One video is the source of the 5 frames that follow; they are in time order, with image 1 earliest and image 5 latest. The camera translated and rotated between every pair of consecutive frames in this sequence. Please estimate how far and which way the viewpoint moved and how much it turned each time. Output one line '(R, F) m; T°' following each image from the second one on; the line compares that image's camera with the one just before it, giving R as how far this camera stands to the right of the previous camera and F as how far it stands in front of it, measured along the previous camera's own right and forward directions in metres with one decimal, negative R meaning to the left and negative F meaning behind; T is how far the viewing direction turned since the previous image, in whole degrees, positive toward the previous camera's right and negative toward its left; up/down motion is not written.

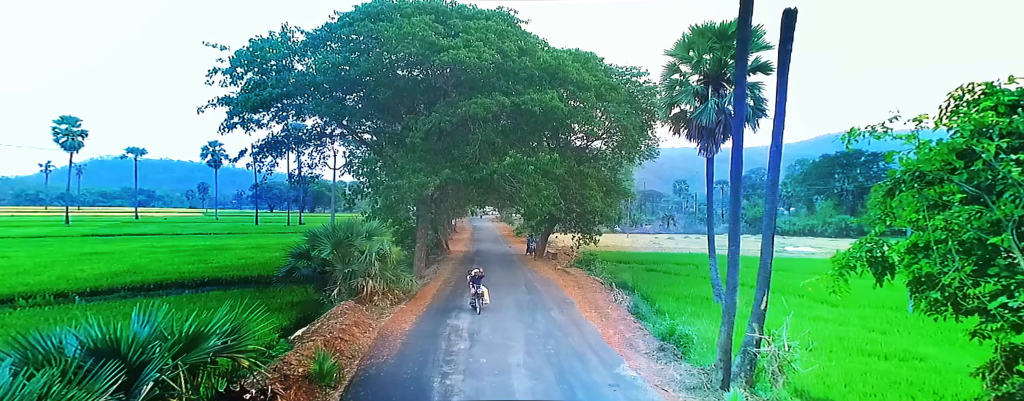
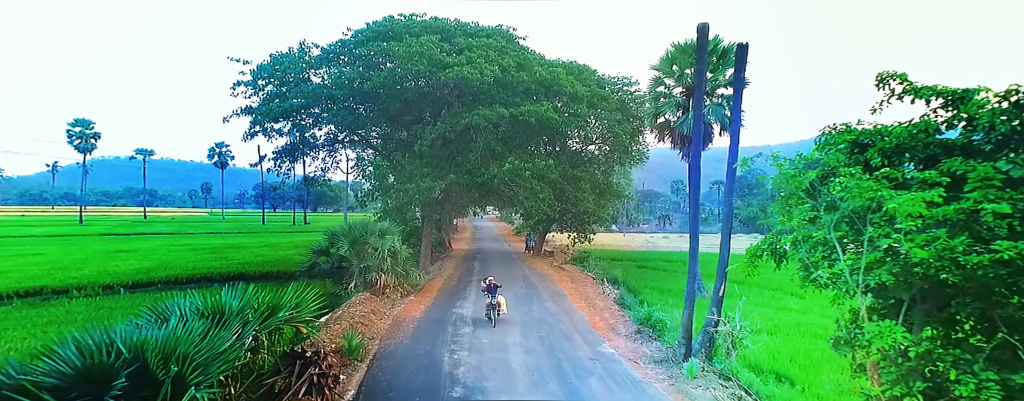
(+0.1, -1.4) m; 0°
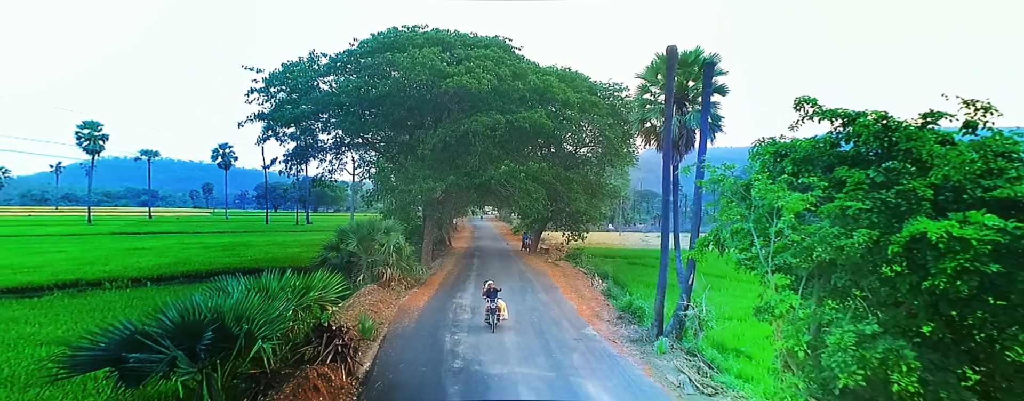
(+0.1, -1.1) m; 0°
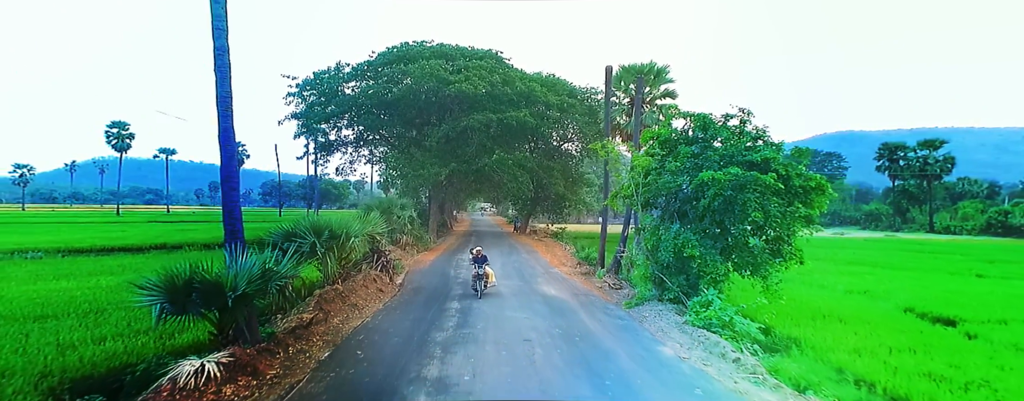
(+0.4, -3.8) m; 0°
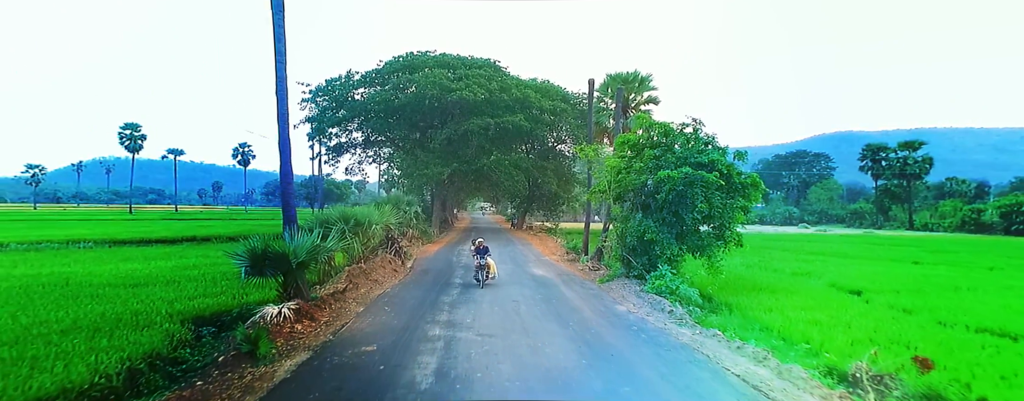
(+0.1, -1.8) m; 0°
